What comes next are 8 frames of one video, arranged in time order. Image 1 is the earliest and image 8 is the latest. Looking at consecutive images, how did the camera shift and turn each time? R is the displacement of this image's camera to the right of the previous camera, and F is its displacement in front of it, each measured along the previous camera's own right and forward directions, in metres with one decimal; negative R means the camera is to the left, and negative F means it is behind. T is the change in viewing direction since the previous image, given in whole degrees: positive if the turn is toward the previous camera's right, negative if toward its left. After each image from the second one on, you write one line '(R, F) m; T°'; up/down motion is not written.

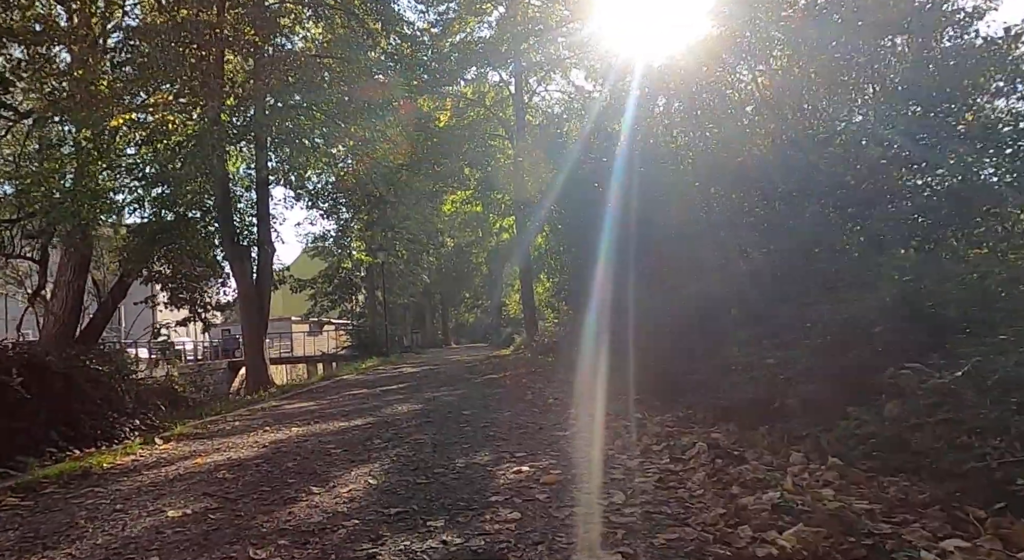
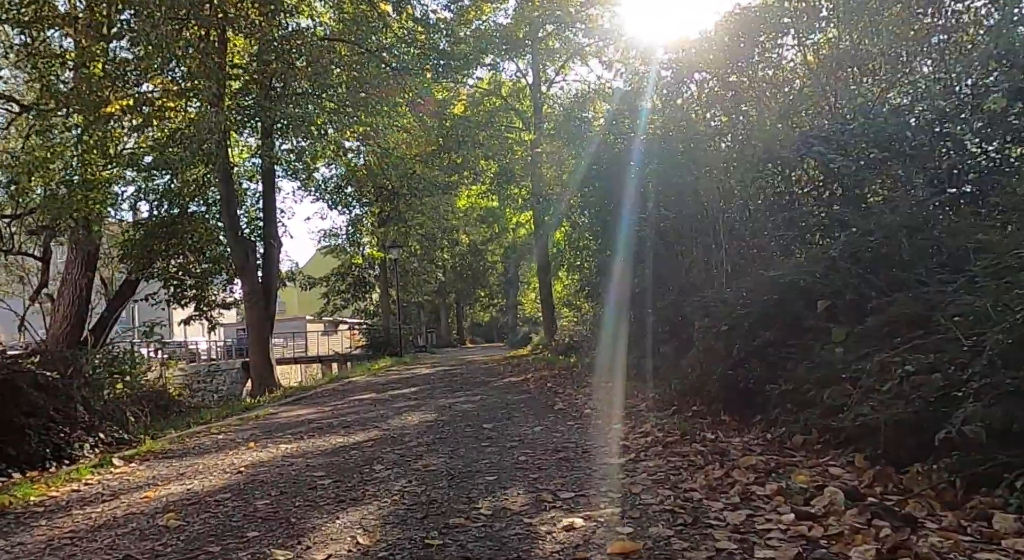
(-0.1, +1.0) m; -1°
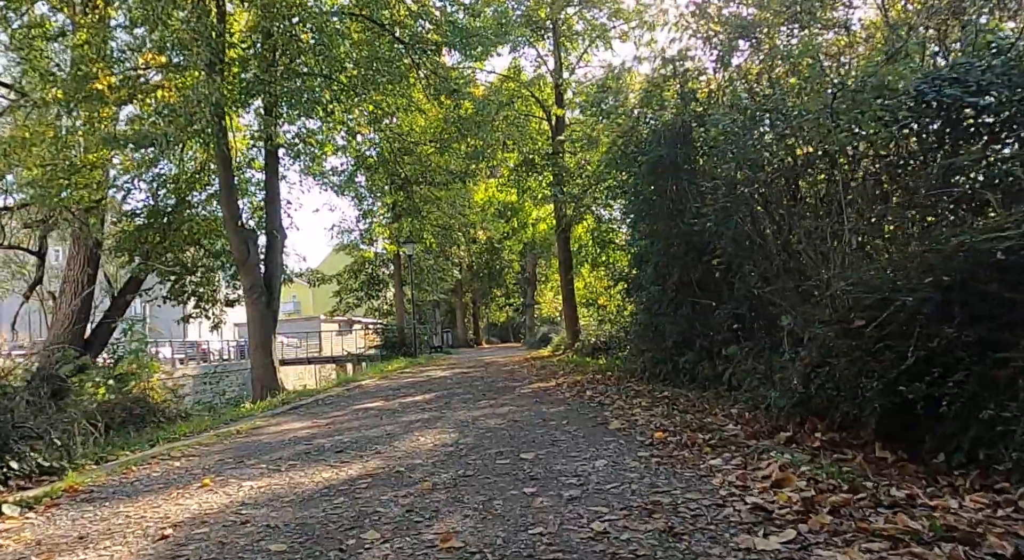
(-0.2, +1.4) m; -1°
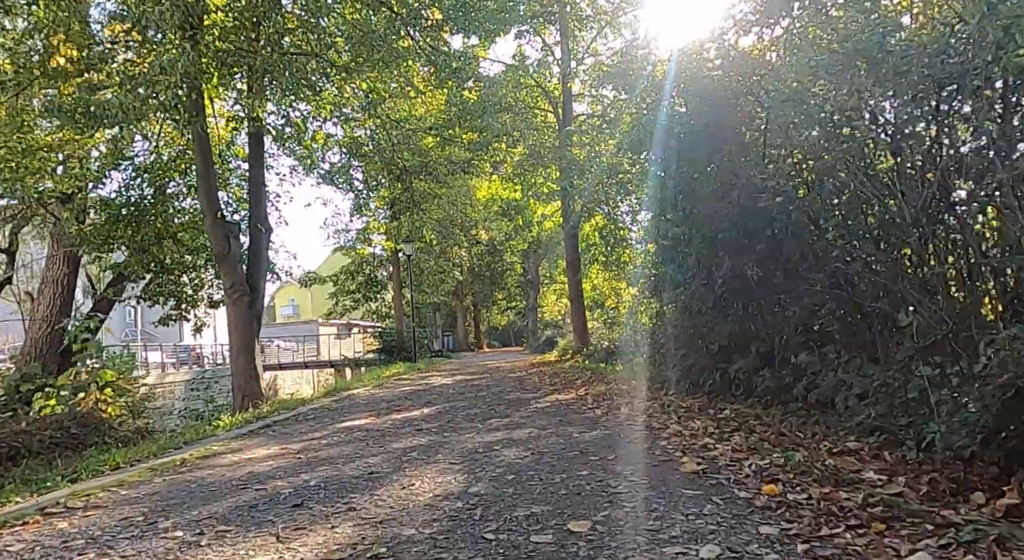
(-0.1, +1.4) m; 0°
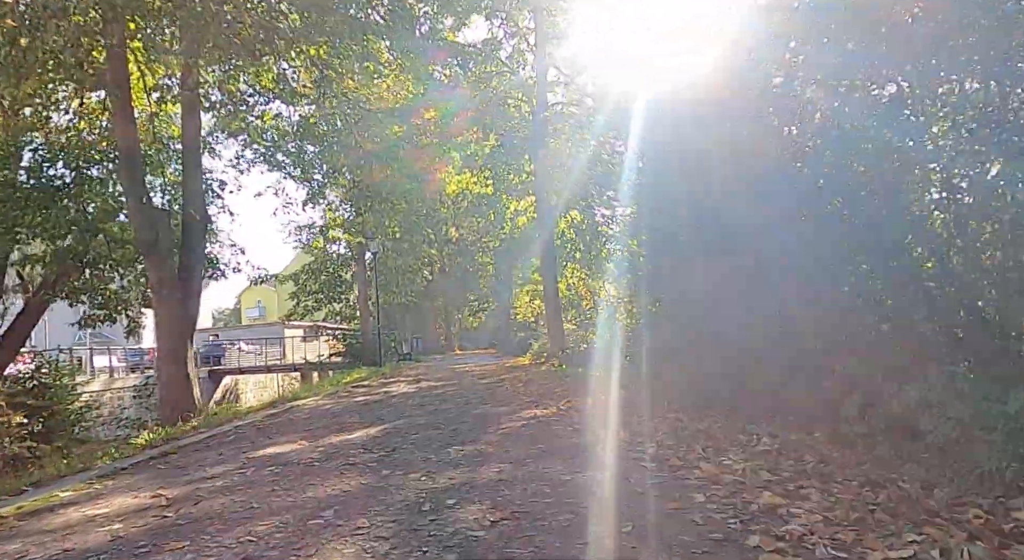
(0.0, +1.5) m; +2°
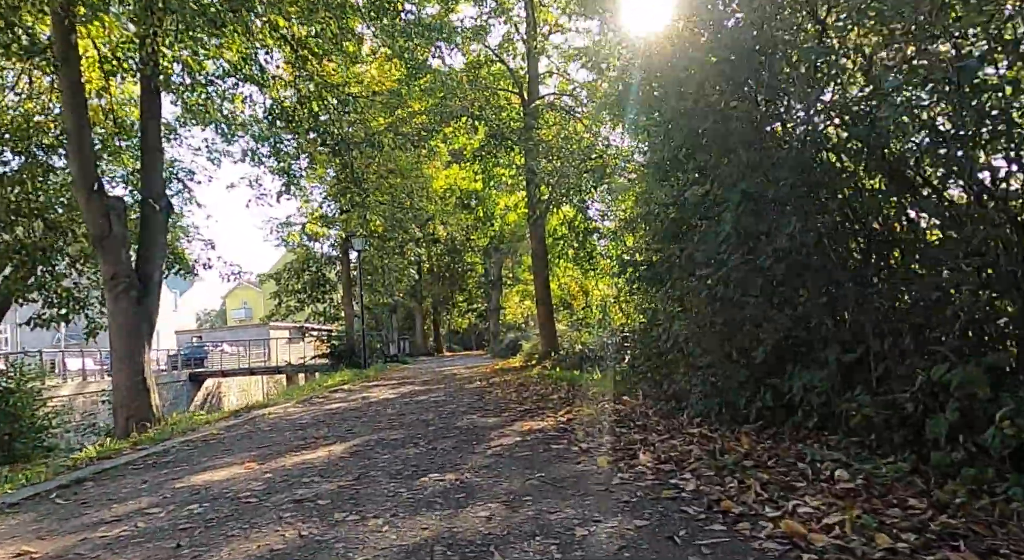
(0.0, +1.0) m; +1°
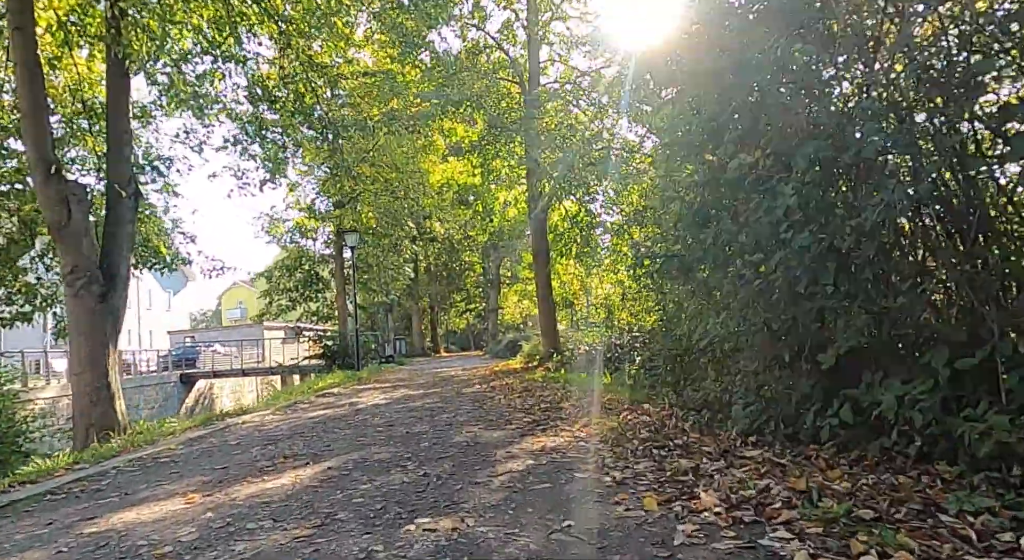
(-0.1, +1.0) m; 0°
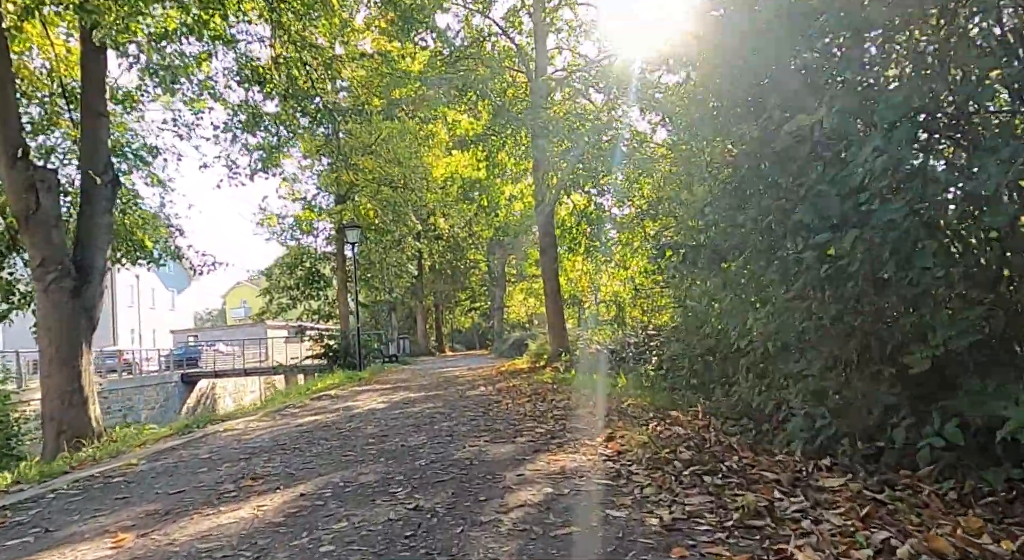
(0.0, +0.8) m; 0°
